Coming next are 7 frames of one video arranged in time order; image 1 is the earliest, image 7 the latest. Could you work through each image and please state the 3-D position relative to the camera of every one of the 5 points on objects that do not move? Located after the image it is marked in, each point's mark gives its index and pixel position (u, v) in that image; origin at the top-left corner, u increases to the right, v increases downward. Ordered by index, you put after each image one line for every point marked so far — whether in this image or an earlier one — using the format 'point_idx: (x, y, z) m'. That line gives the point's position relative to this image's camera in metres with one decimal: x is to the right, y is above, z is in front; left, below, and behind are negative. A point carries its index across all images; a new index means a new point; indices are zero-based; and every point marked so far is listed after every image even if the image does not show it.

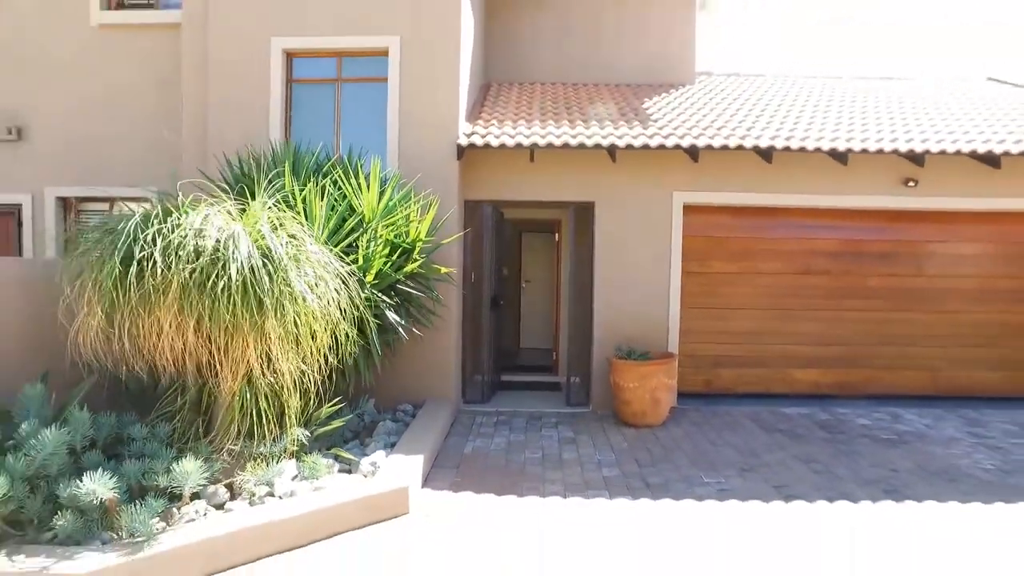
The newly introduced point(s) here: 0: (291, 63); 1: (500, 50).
0: (-2.5, +2.5, +8.1) m
1: (-0.2, +3.7, +11.0) m
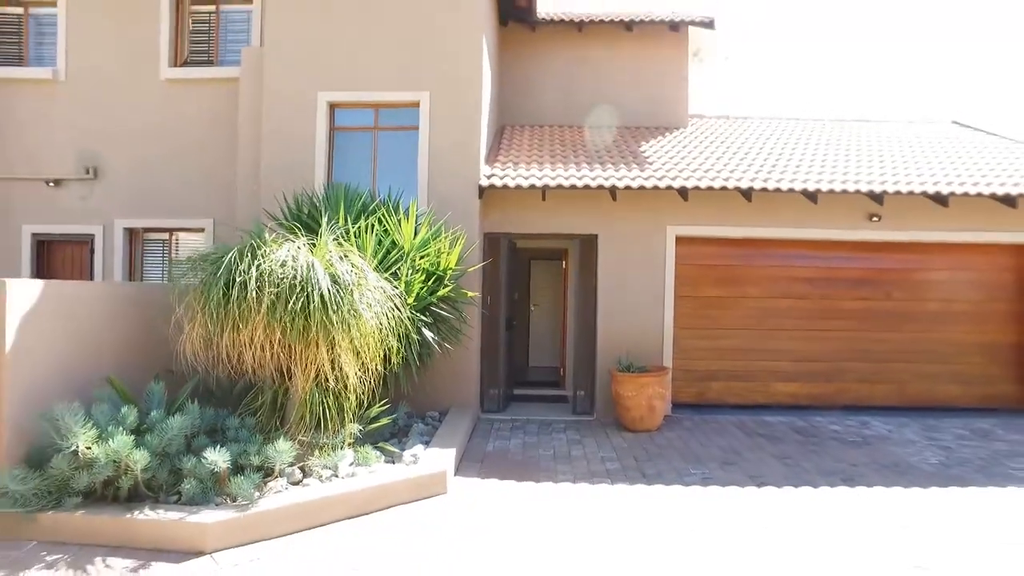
0: (-2.3, +2.3, +9.4) m
1: (0.0, +3.3, +12.3) m
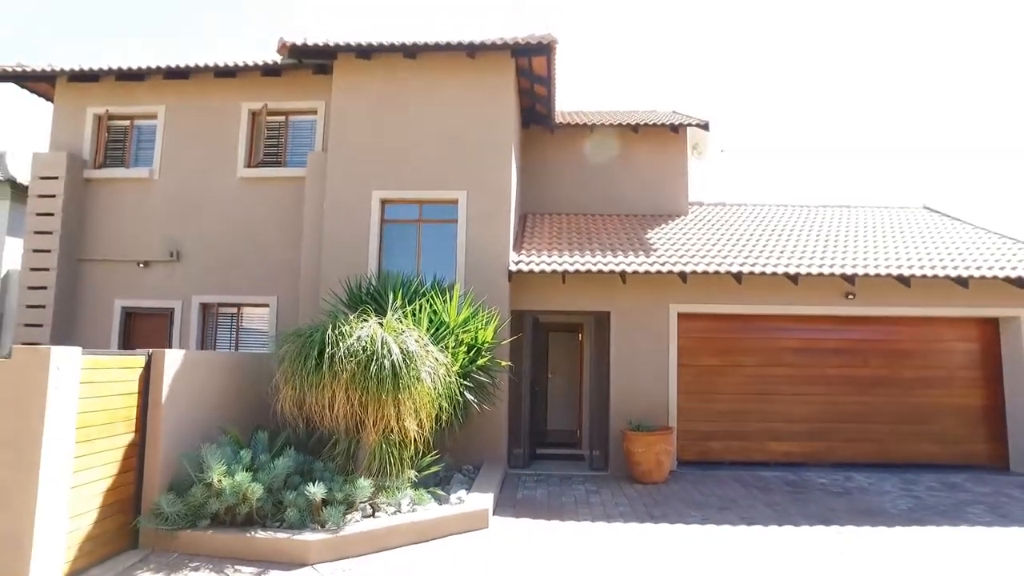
0: (-1.9, +1.2, +11.1) m
1: (+0.5, +2.0, +14.0) m
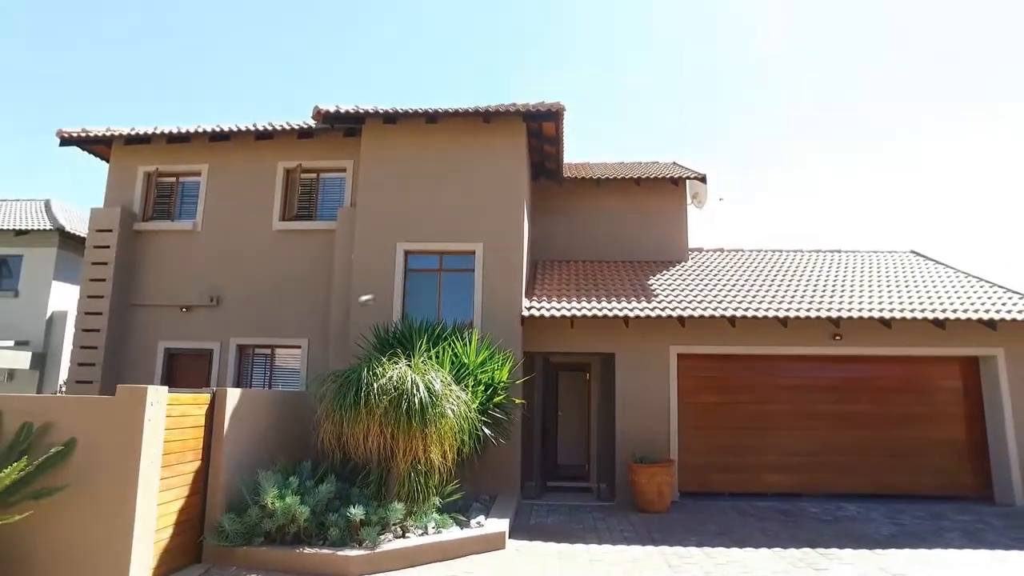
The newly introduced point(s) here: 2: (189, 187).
0: (-1.7, +0.5, +12.1) m
1: (+0.7, +1.1, +15.1) m
2: (-6.1, +1.9, +13.5) m
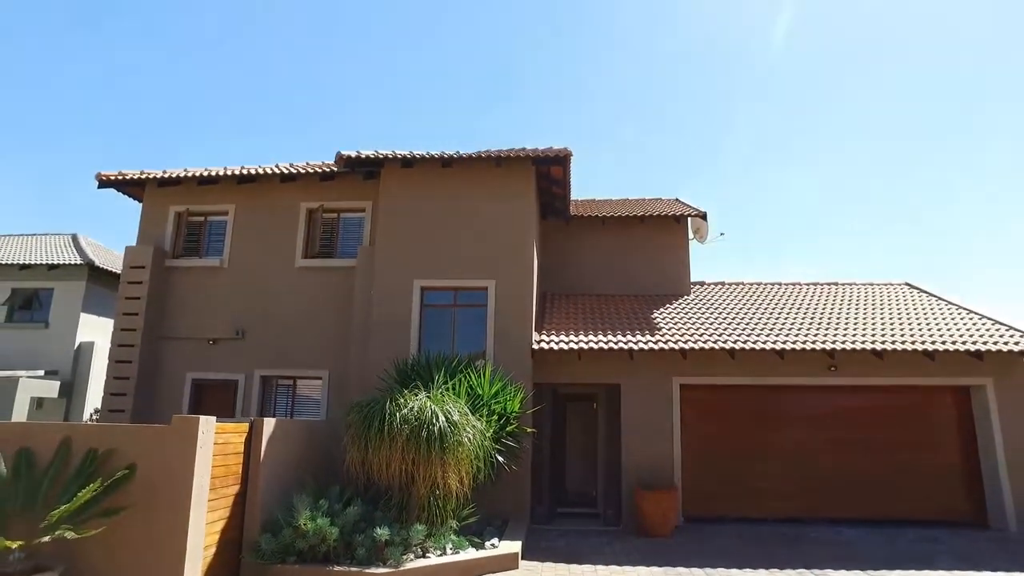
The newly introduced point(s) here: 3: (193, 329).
0: (-1.5, -0.1, +12.8) m
1: (+0.9, +0.4, +15.8) m
2: (-5.9, +1.2, +14.3) m
3: (-6.0, -0.8, +13.7) m
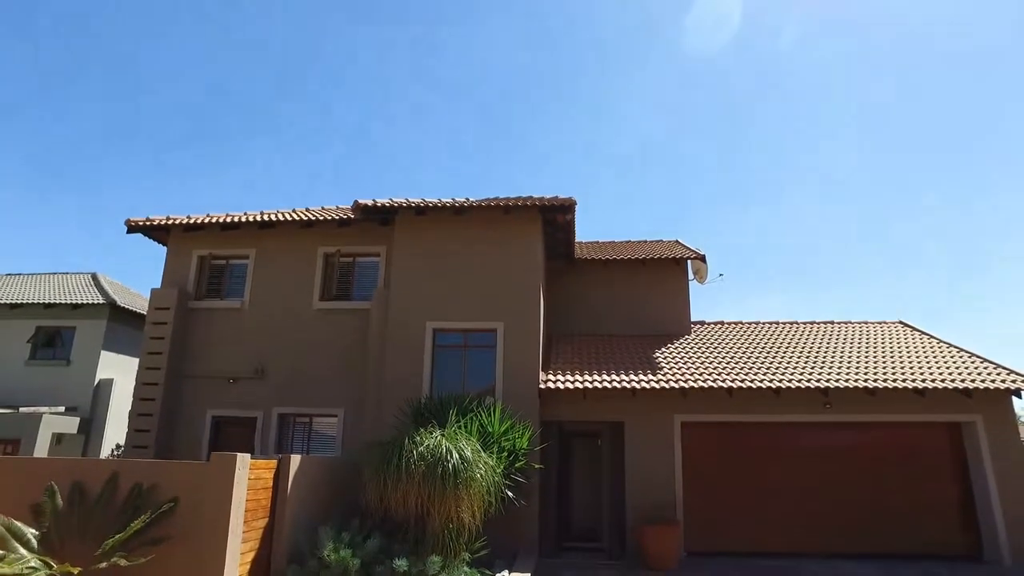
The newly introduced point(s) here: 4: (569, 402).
0: (-1.4, -0.9, +13.4) m
1: (+1.1, -0.5, +16.4) m
2: (-5.7, +0.4, +15.0) m
3: (-5.9, -1.6, +14.3) m
4: (+1.1, -2.1, +13.4) m
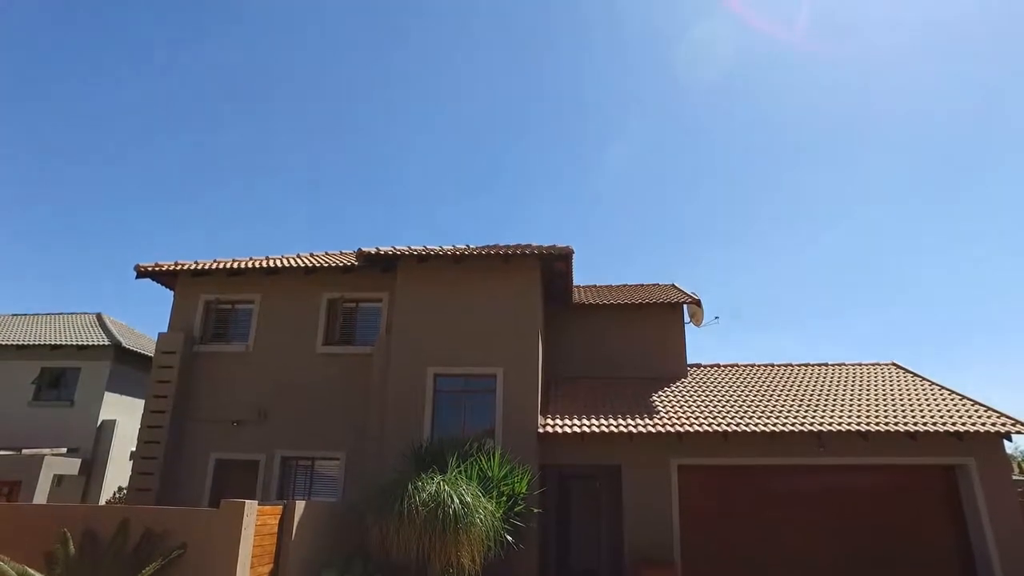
0: (-1.4, -1.7, +13.7) m
1: (+1.0, -1.5, +16.7) m
2: (-5.7, -0.5, +15.4) m
3: (-5.9, -2.5, +14.5) m
4: (+1.0, -3.0, +13.6) m
